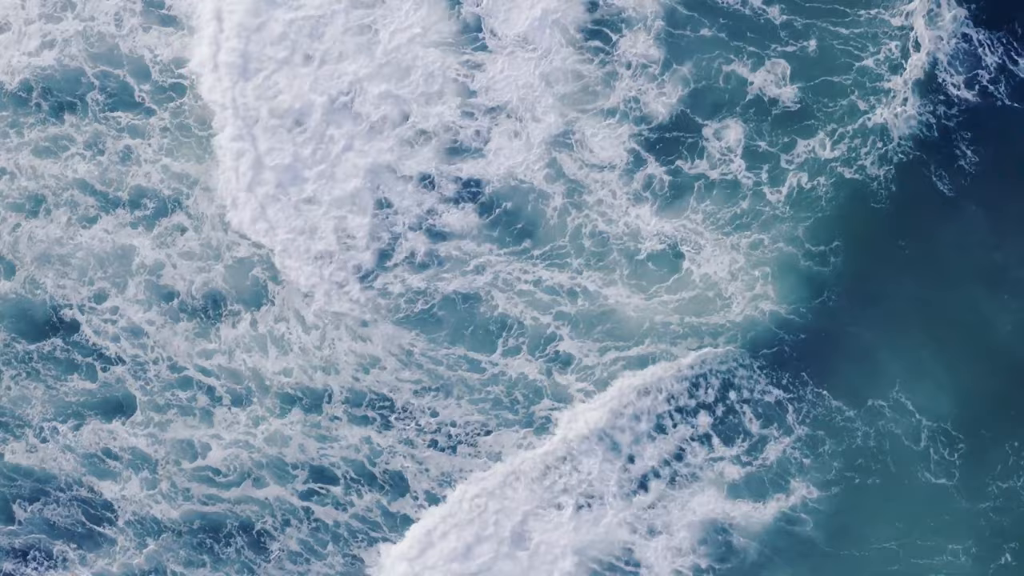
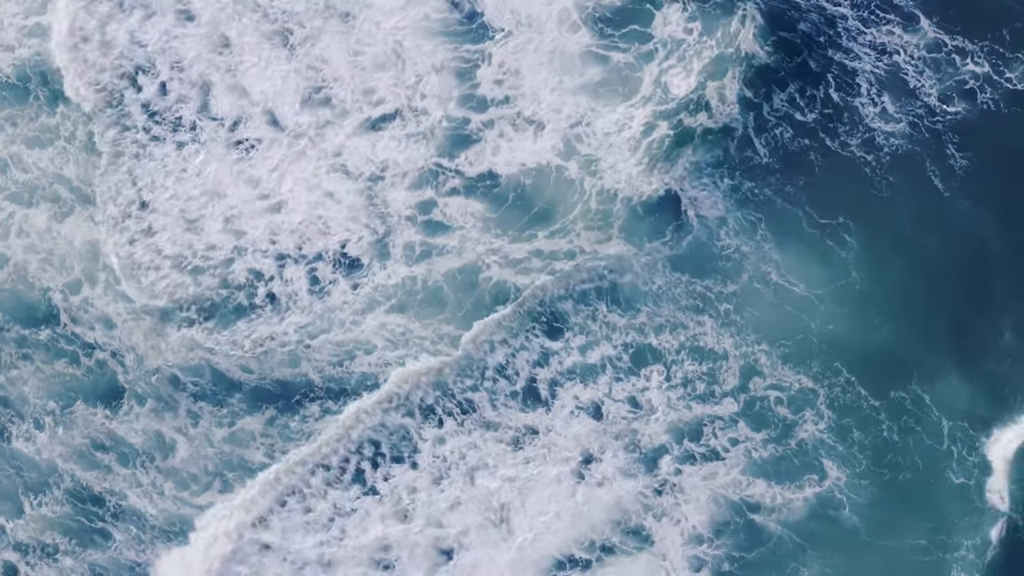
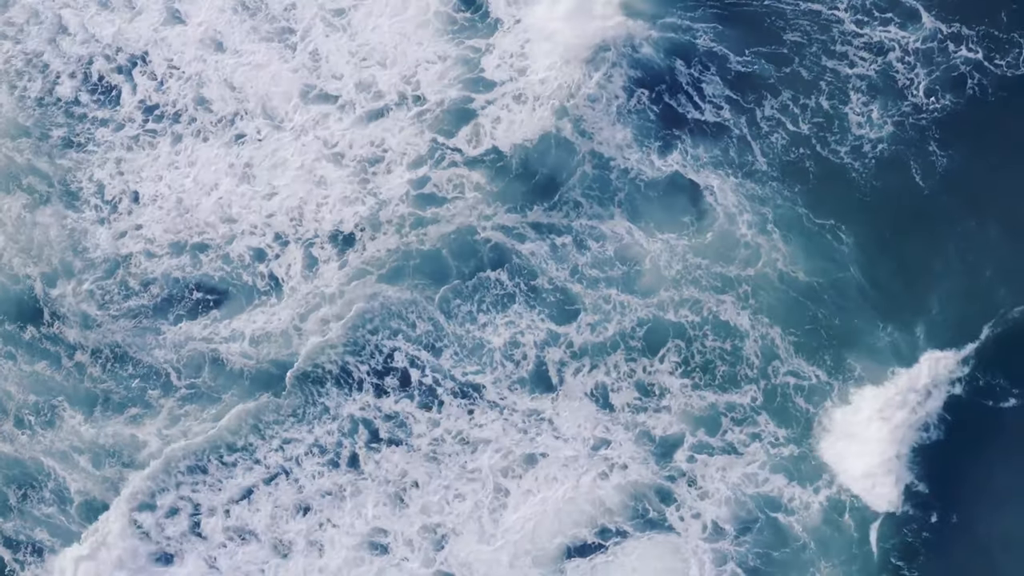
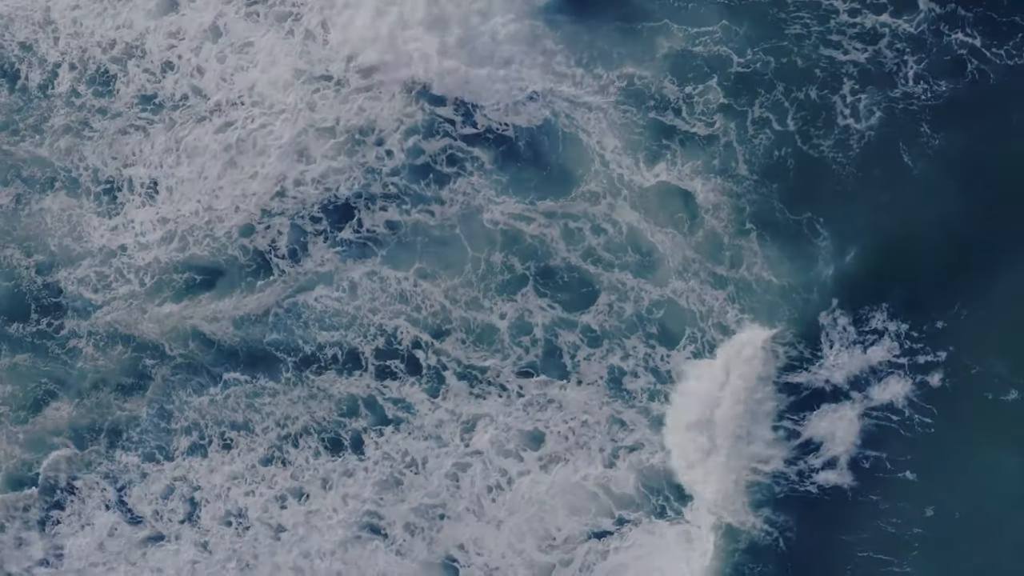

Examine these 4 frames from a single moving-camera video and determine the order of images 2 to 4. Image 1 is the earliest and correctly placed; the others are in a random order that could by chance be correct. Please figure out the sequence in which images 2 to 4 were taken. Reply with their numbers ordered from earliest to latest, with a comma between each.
2, 3, 4
